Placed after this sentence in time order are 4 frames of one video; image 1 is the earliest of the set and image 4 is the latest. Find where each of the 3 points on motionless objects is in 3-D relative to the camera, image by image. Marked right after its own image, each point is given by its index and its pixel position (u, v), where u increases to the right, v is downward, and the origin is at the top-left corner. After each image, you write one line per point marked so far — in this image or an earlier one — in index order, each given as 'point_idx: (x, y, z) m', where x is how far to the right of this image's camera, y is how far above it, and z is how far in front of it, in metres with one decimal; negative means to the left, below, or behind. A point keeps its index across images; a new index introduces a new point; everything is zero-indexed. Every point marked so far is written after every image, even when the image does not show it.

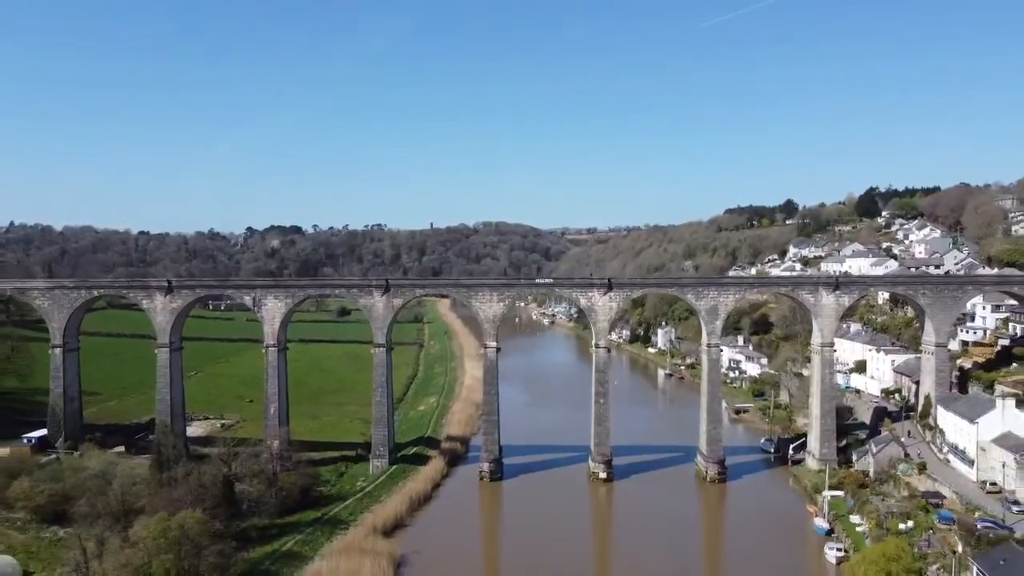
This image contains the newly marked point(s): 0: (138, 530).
0: (-7.6, -4.9, +14.8) m
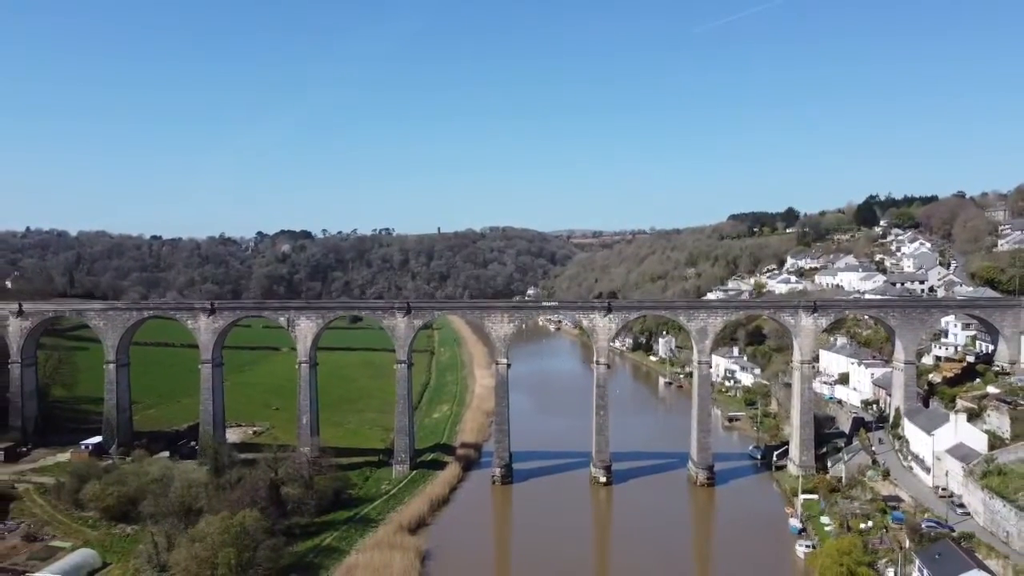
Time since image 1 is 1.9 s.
0: (-7.4, -5.7, +17.3) m
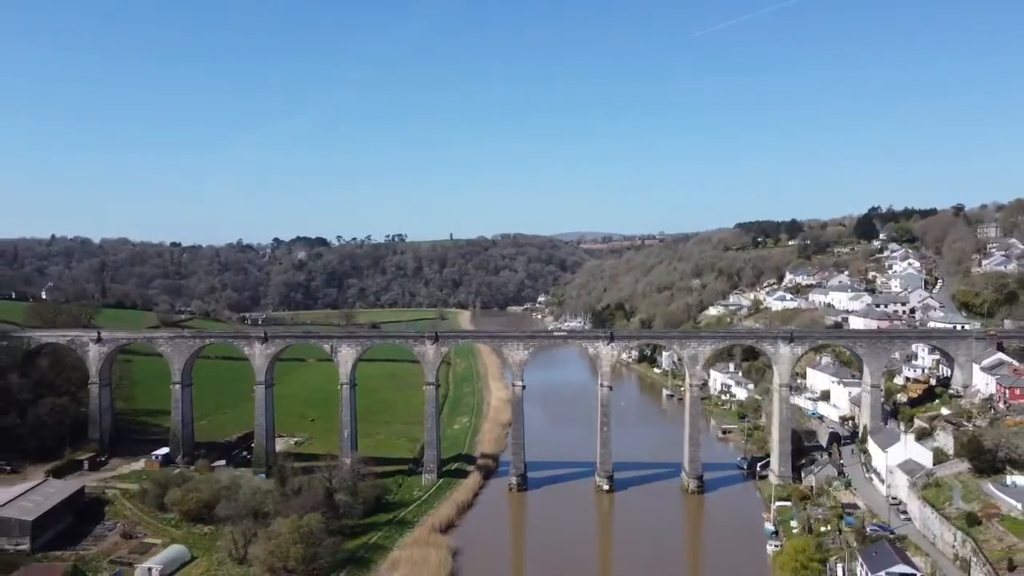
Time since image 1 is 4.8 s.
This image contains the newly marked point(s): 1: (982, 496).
0: (-6.9, -6.9, +21.1) m
1: (+12.6, -5.6, +19.5) m
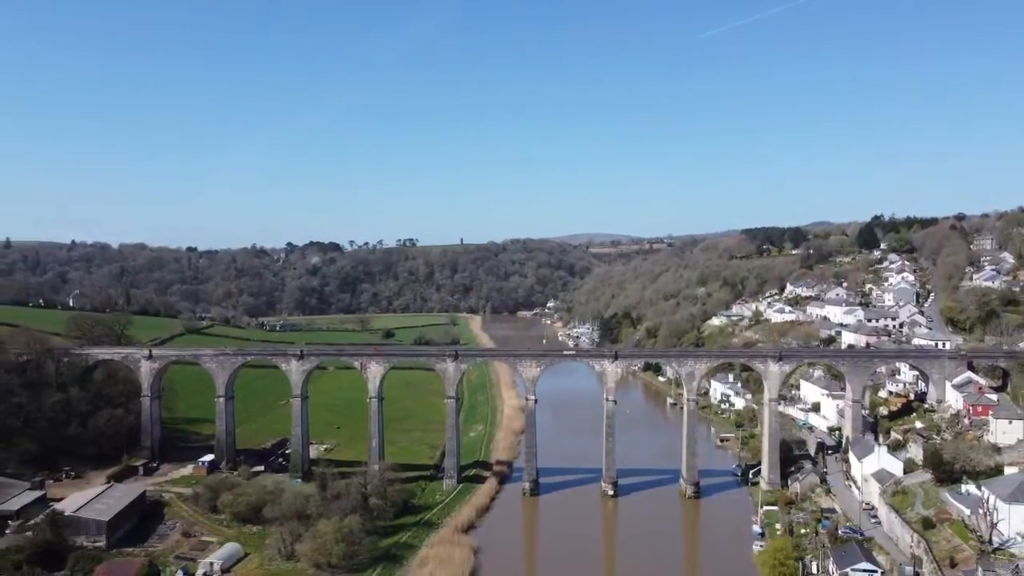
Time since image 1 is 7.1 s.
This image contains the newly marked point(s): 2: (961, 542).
0: (-6.4, -7.9, +24.0) m
1: (+13.1, -6.6, +22.2) m
2: (+12.0, -6.8, +19.3) m
